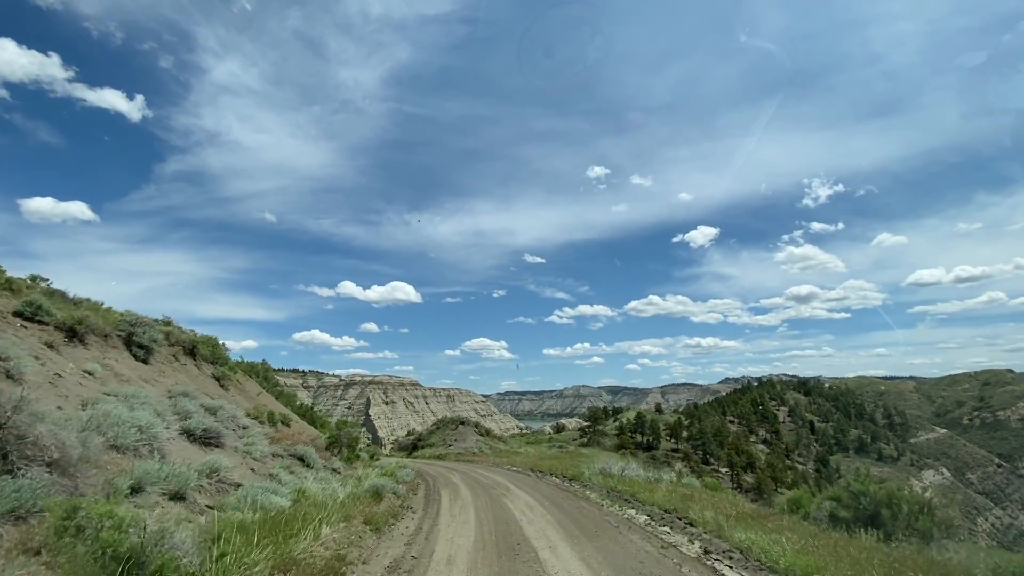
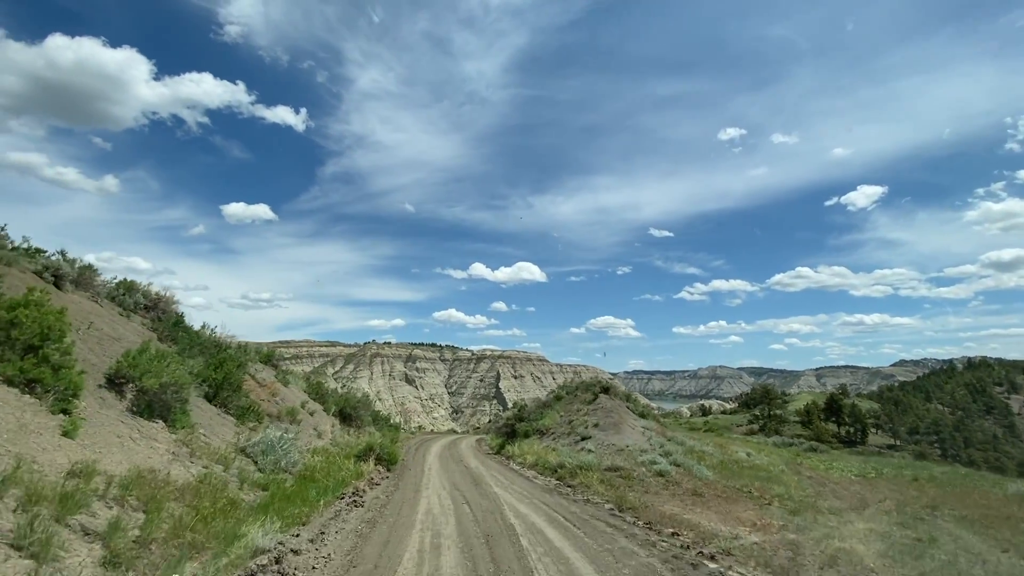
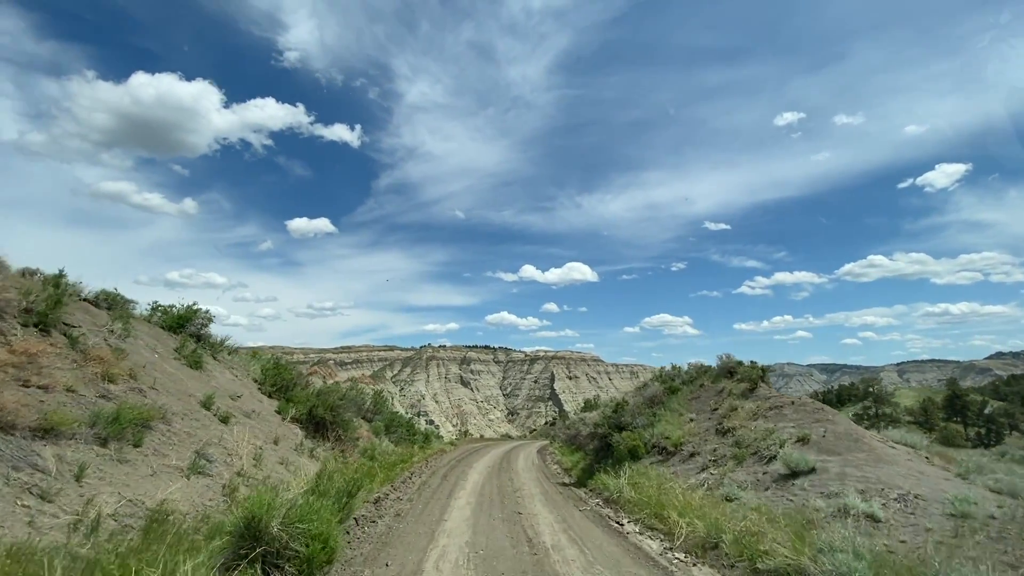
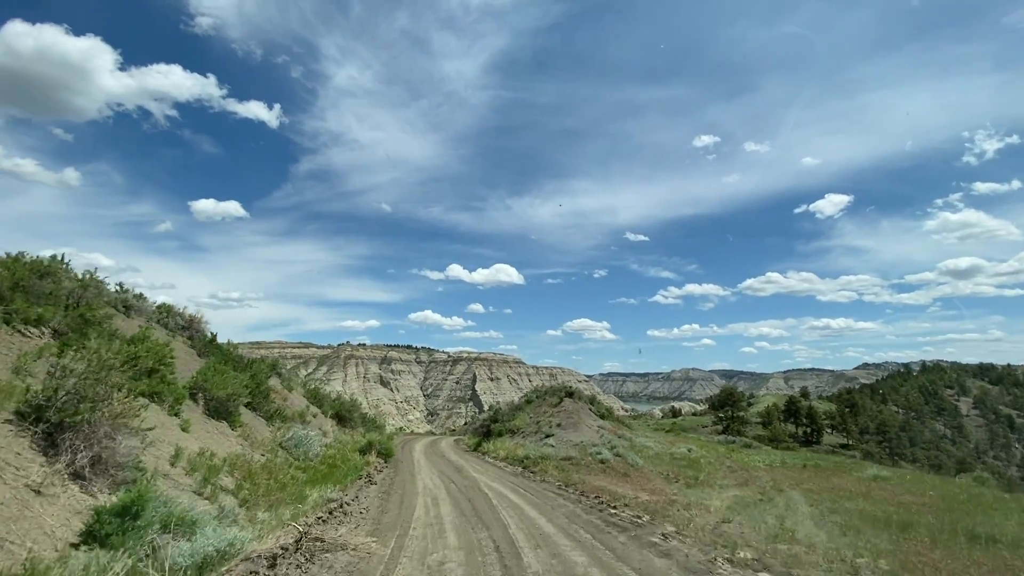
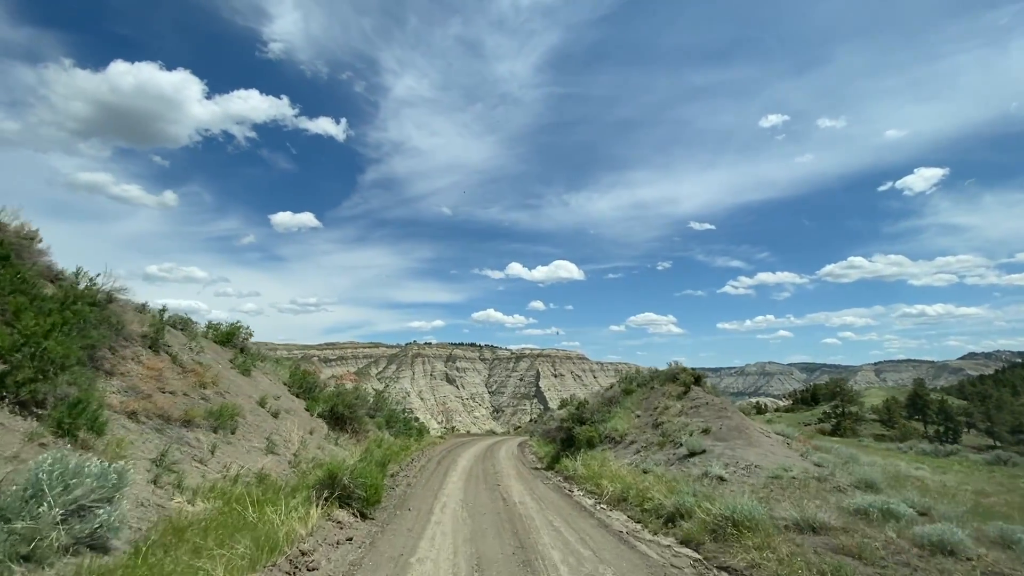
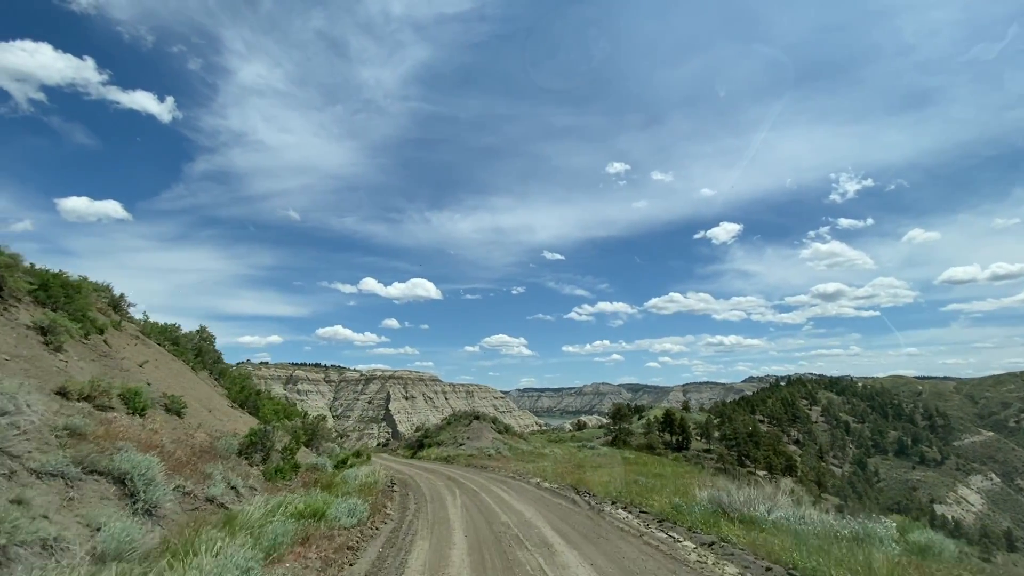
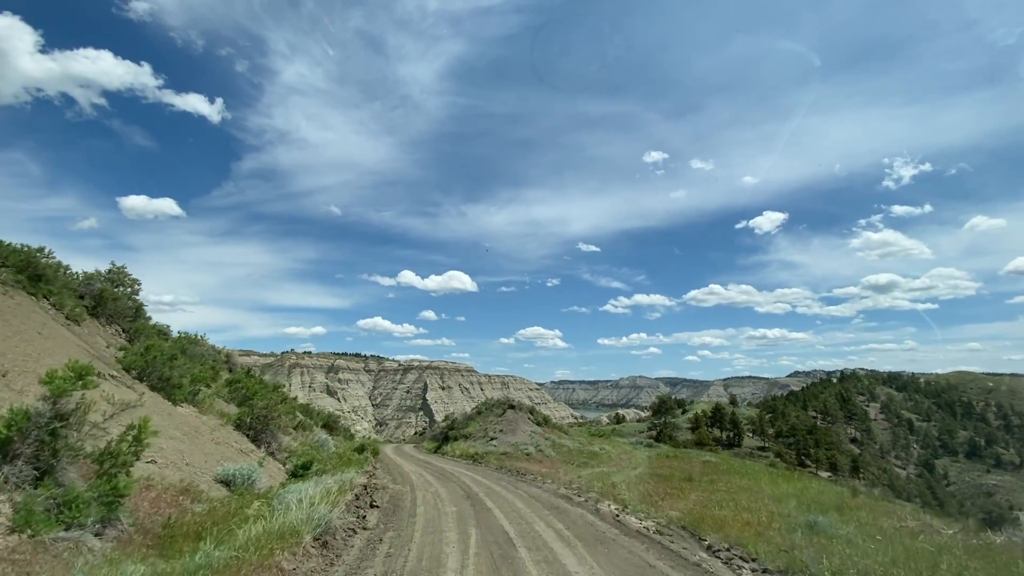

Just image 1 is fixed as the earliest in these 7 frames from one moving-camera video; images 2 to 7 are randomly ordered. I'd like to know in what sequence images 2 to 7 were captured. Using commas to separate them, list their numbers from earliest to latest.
6, 7, 4, 2, 5, 3
